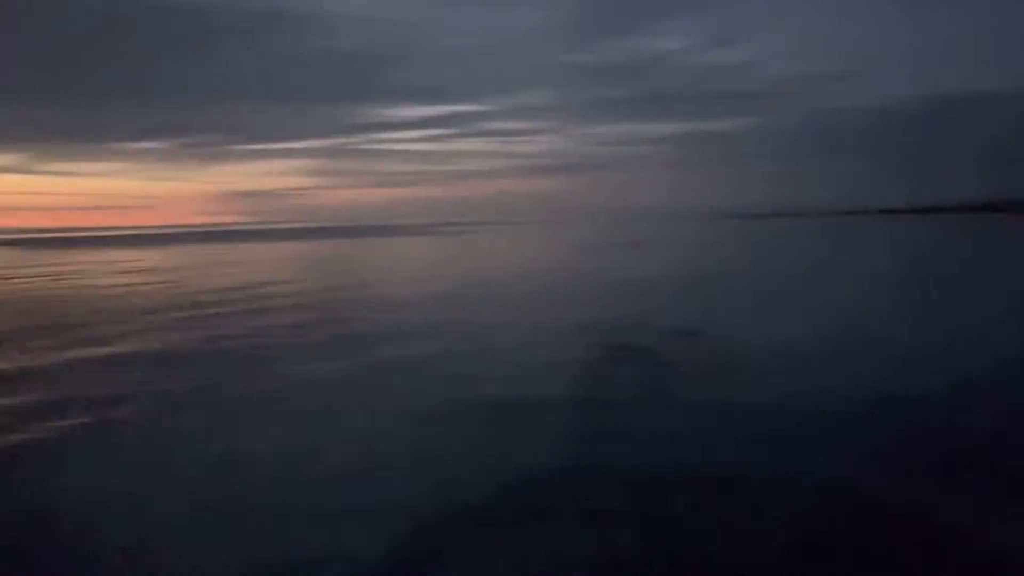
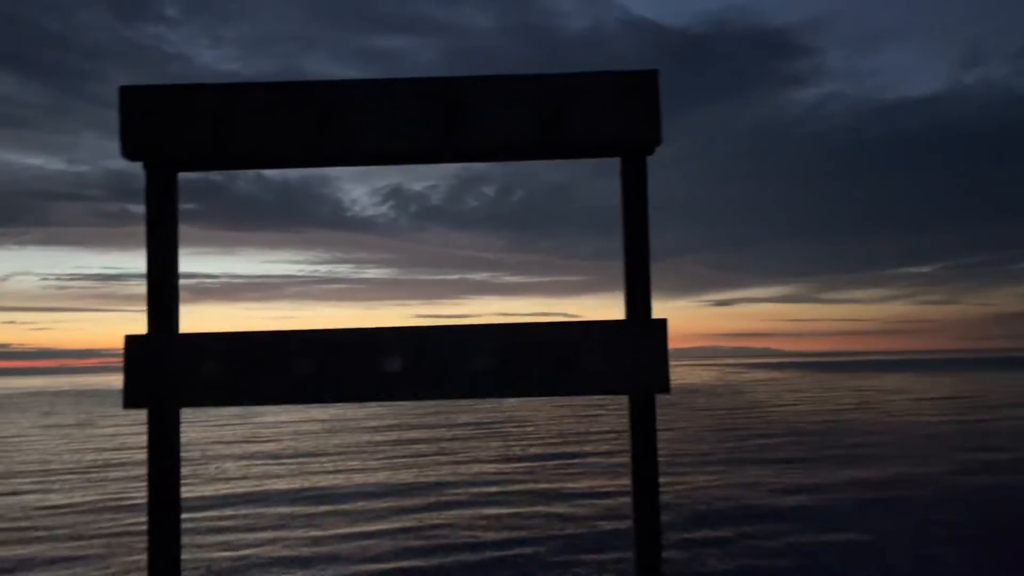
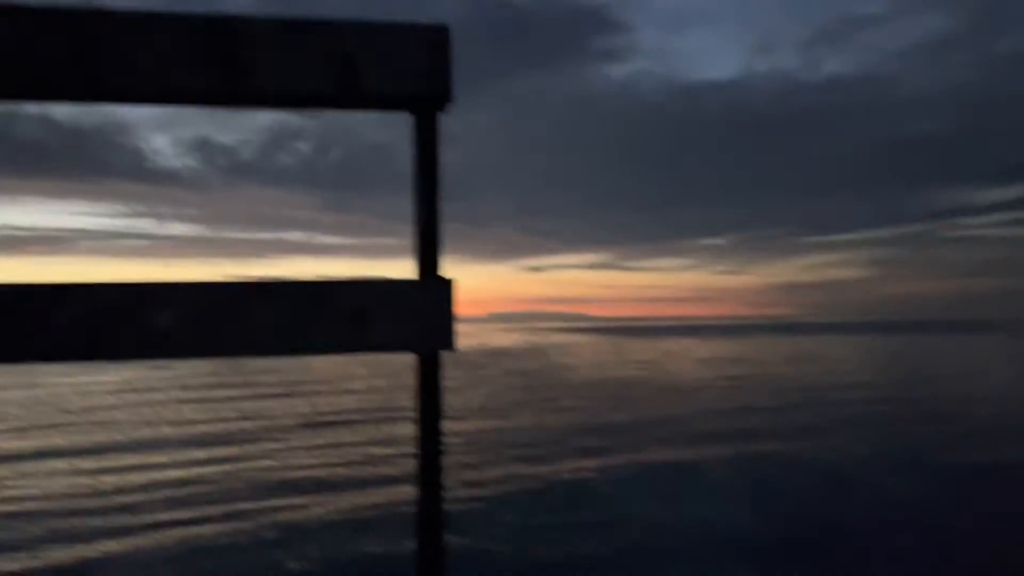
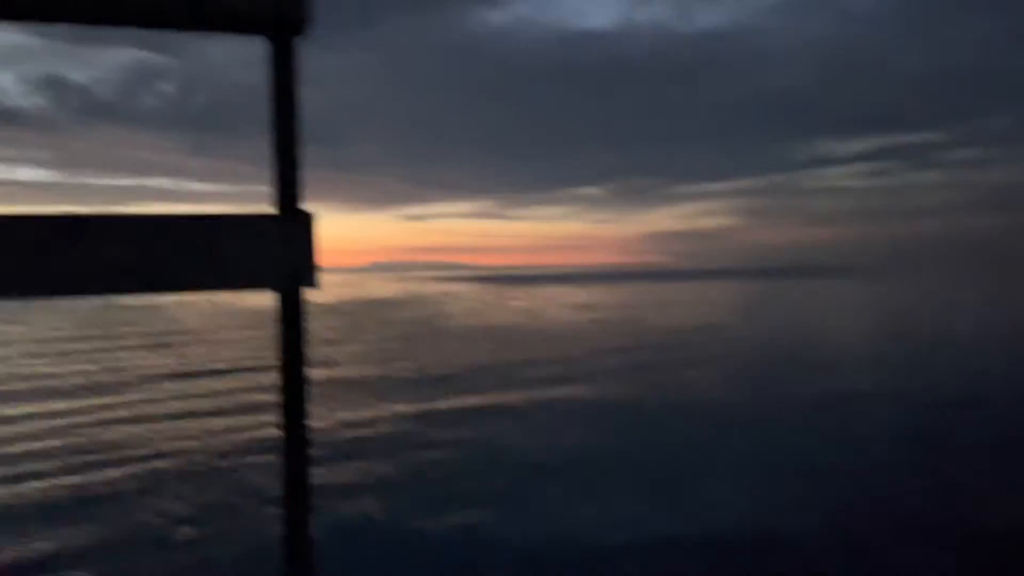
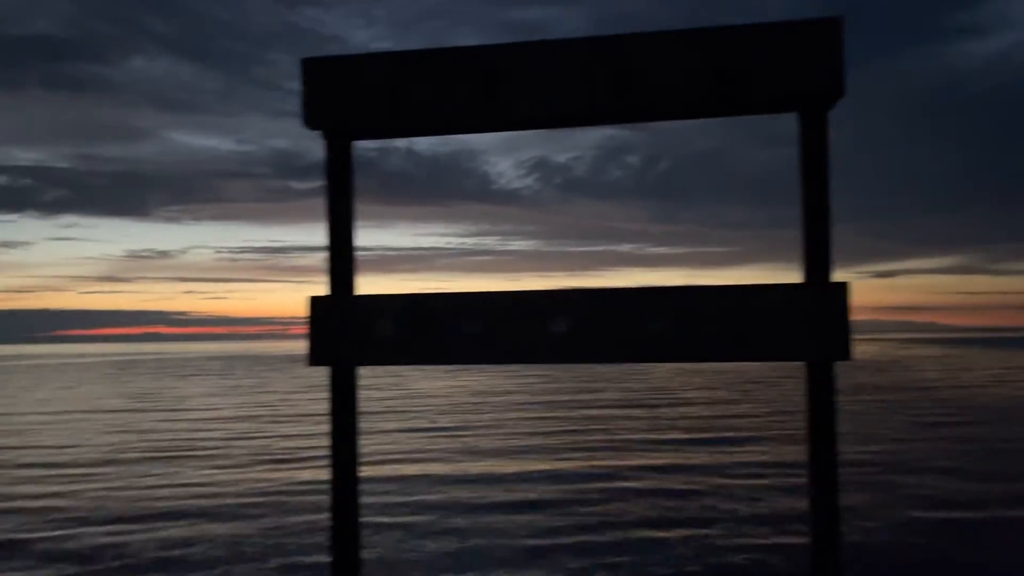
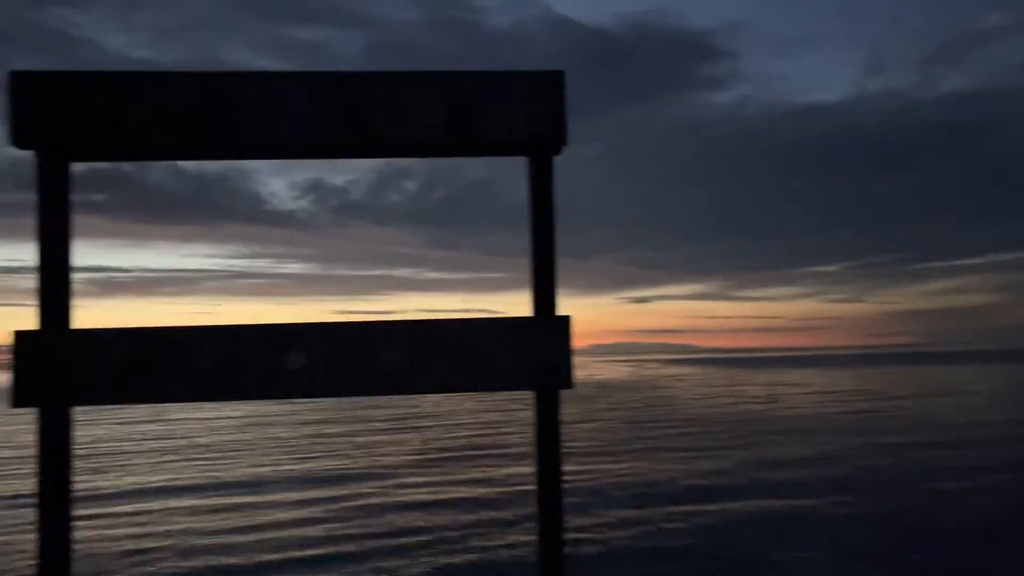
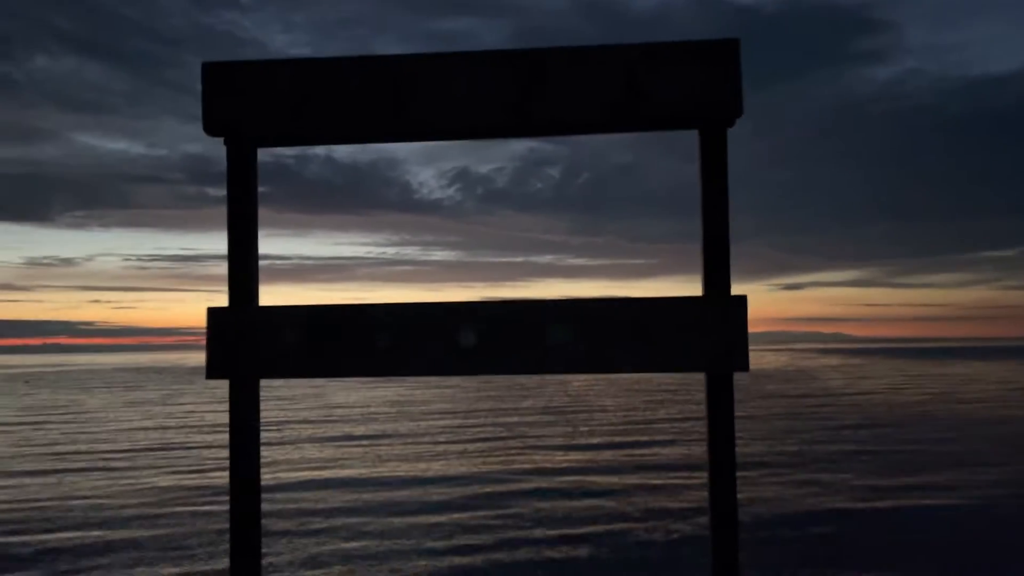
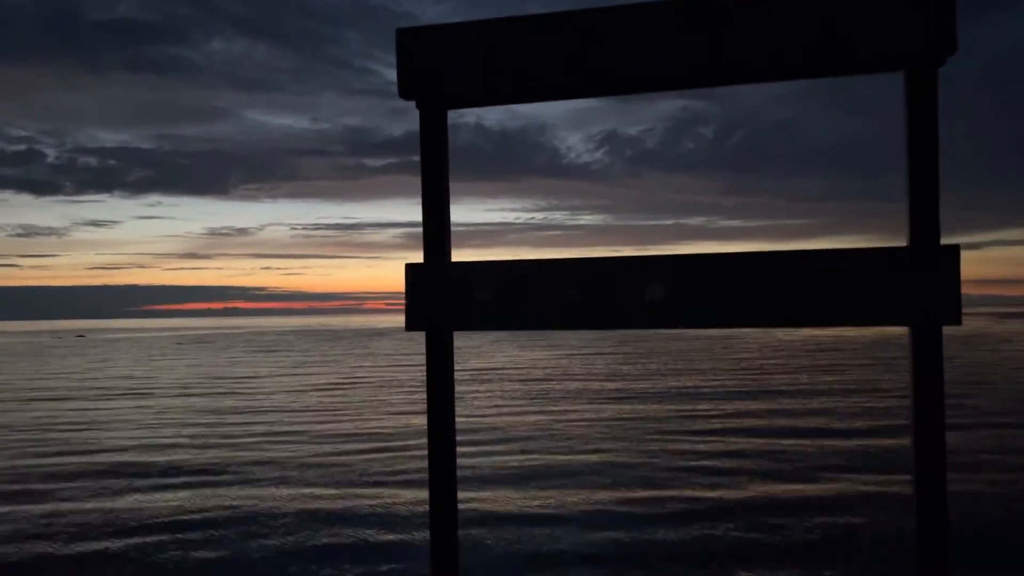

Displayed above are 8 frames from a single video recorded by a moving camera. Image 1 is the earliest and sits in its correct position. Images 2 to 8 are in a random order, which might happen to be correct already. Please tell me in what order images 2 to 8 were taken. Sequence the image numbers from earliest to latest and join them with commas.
4, 3, 6, 2, 7, 5, 8
